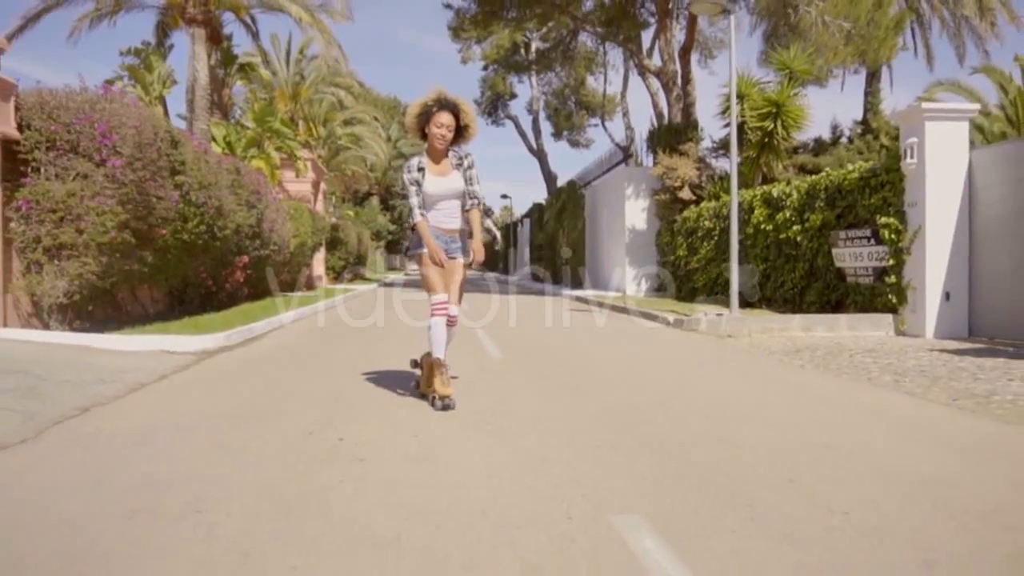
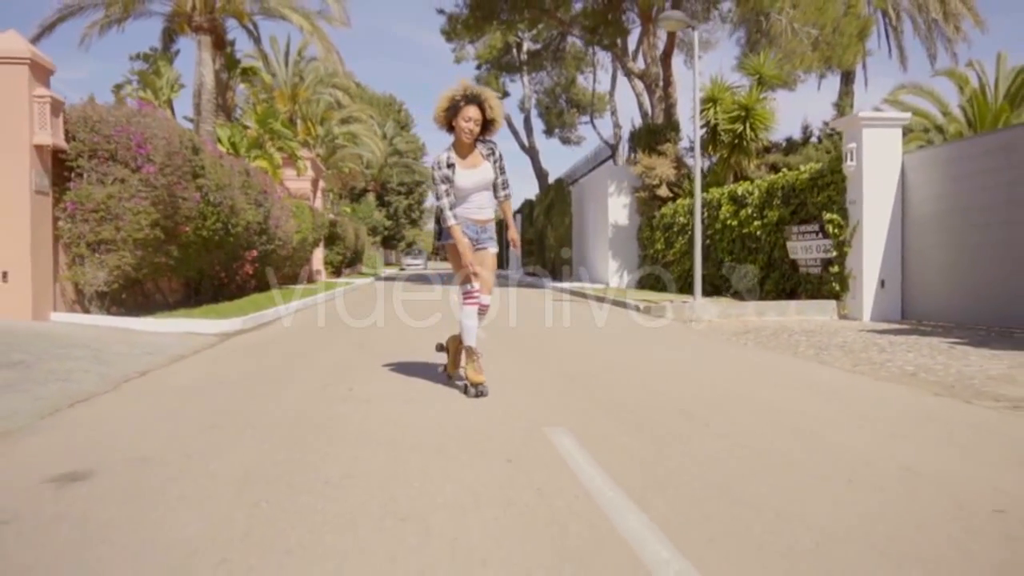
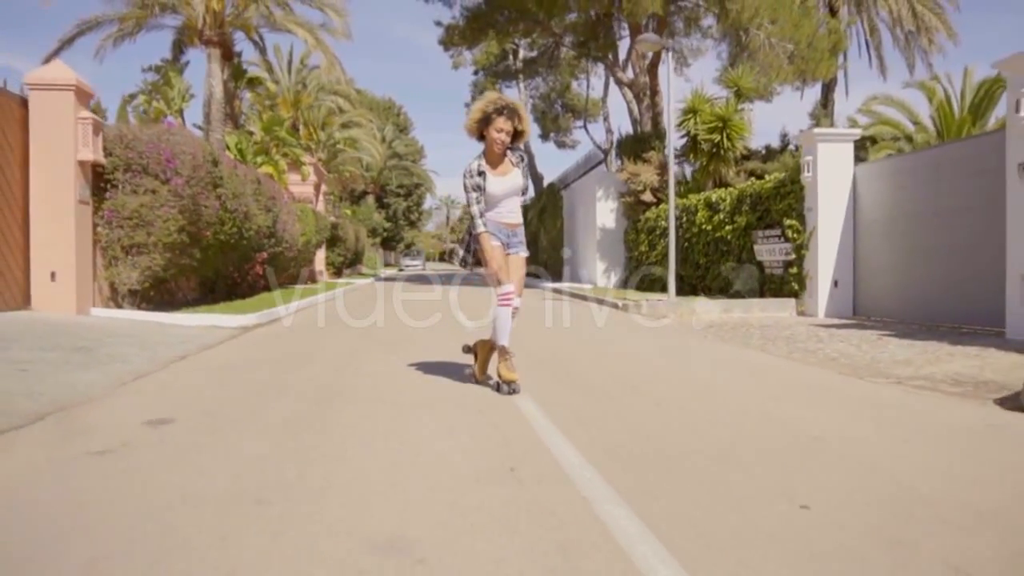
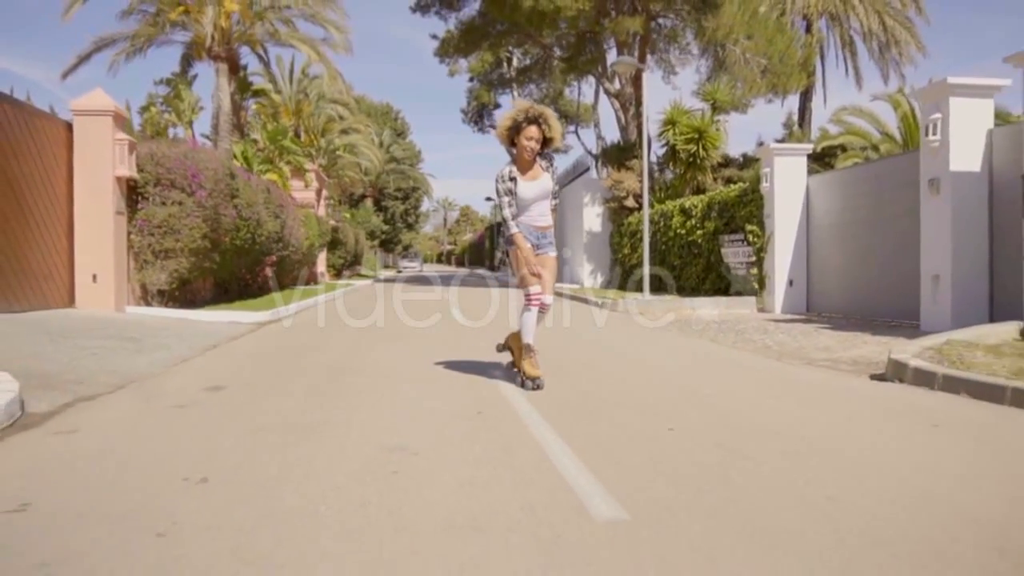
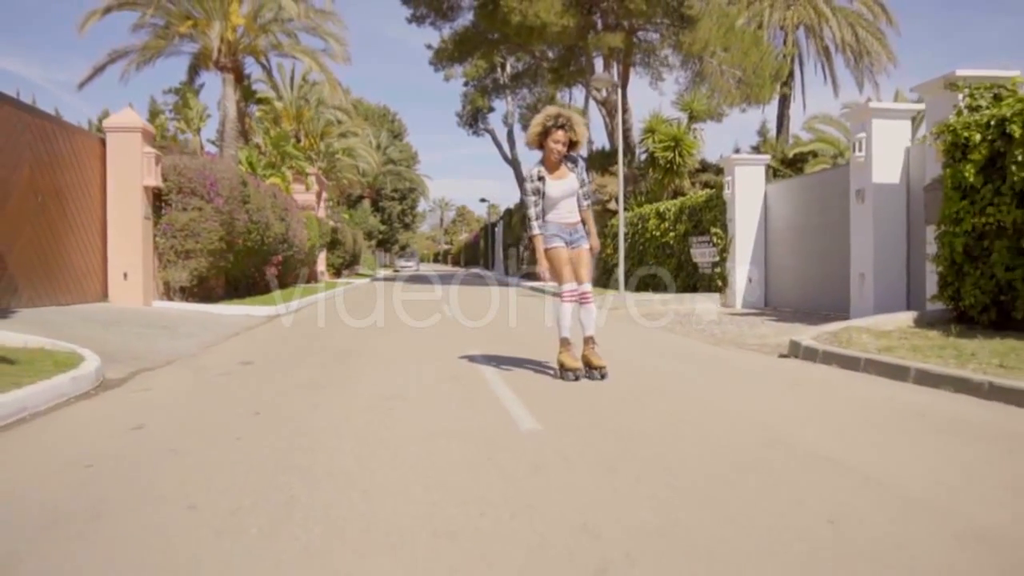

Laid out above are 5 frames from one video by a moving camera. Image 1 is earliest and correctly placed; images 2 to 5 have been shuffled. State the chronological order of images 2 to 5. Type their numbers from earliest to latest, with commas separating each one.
2, 3, 4, 5
